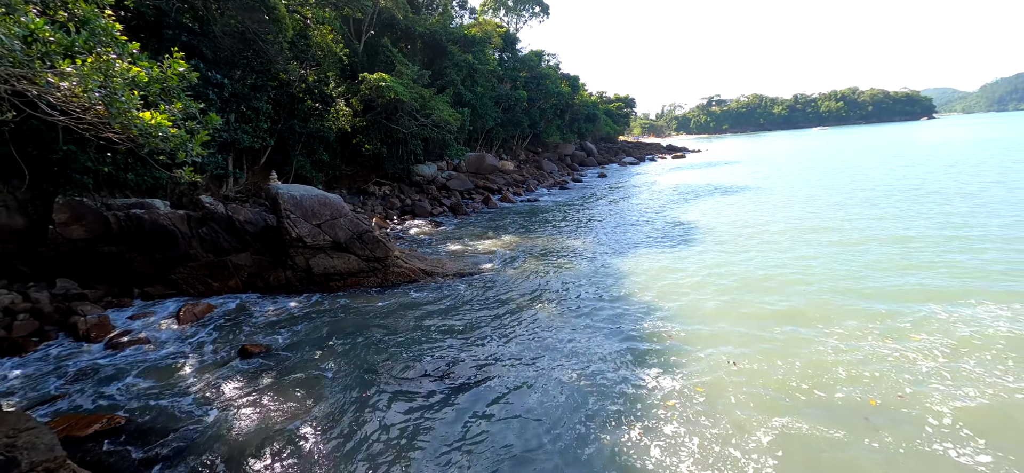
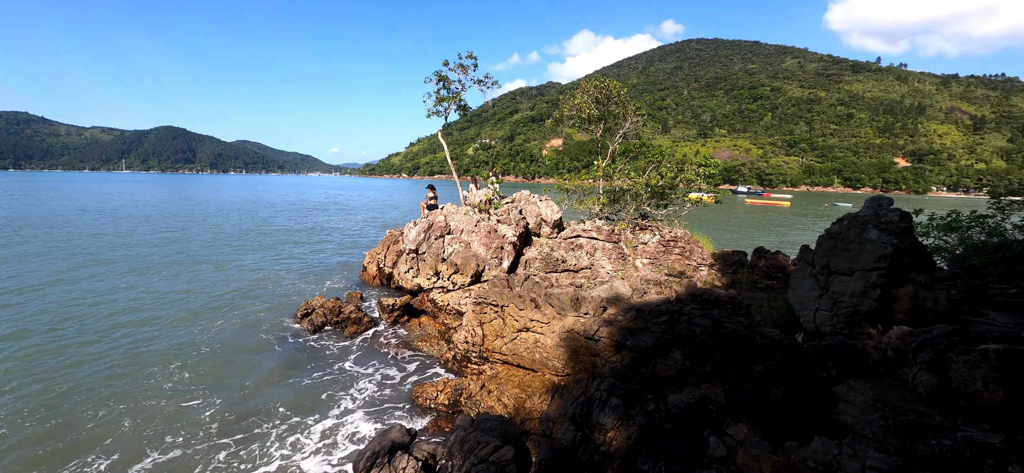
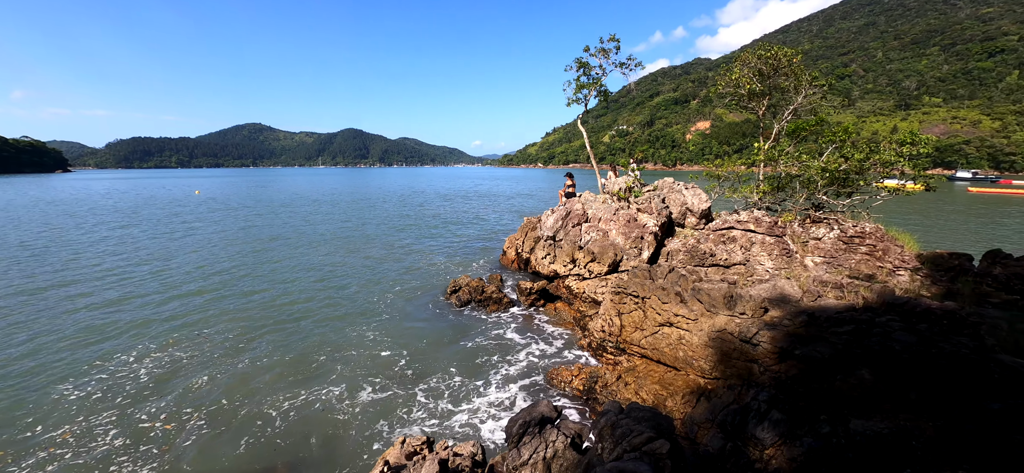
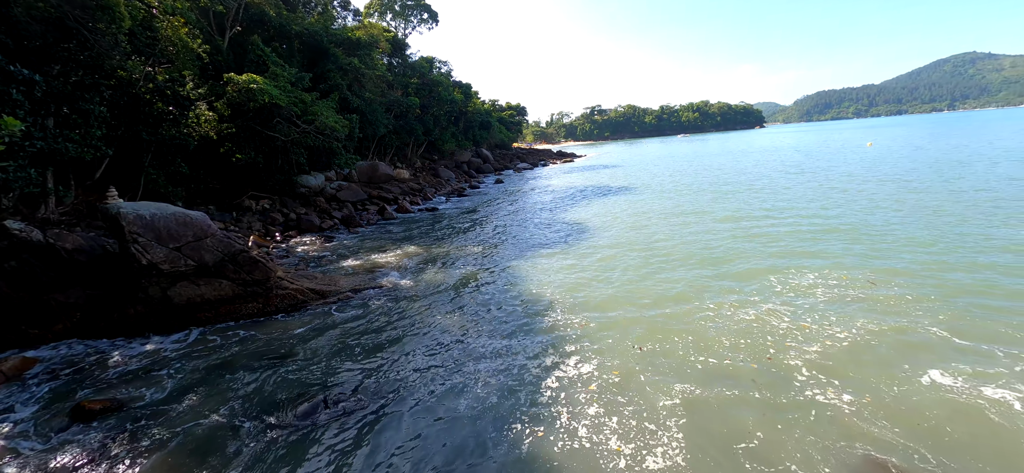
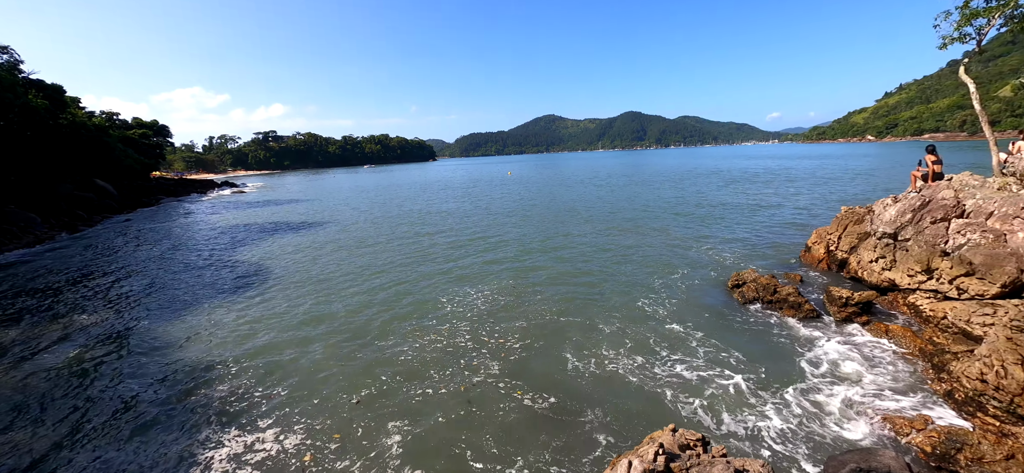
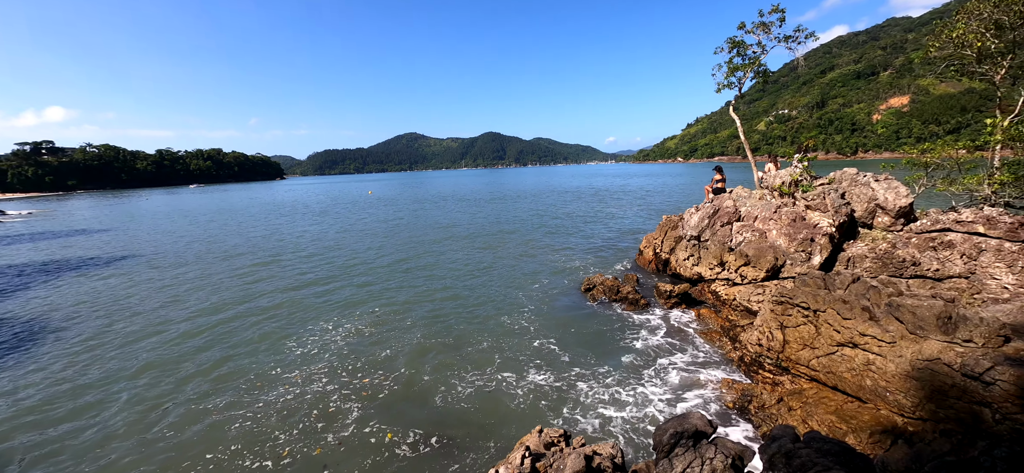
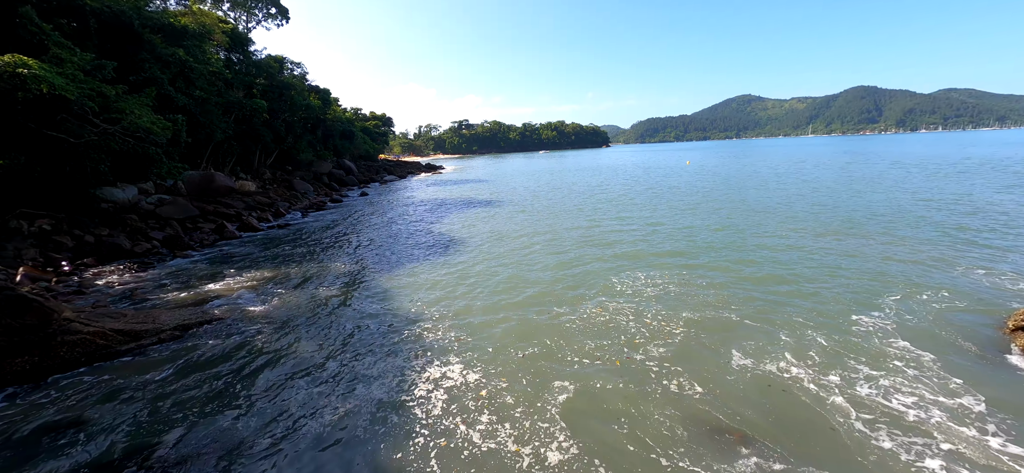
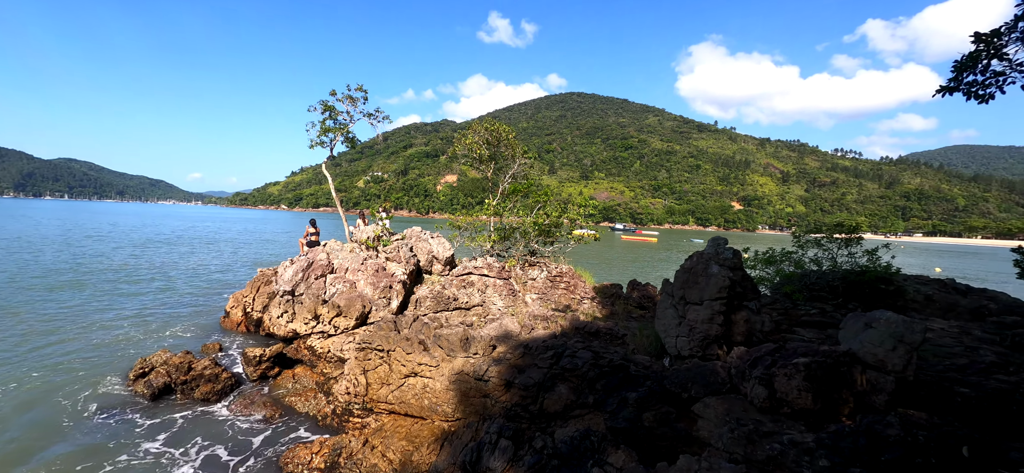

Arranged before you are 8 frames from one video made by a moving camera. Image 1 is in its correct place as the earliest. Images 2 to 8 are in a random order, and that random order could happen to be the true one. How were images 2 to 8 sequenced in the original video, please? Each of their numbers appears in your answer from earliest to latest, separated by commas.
4, 7, 5, 6, 3, 2, 8
